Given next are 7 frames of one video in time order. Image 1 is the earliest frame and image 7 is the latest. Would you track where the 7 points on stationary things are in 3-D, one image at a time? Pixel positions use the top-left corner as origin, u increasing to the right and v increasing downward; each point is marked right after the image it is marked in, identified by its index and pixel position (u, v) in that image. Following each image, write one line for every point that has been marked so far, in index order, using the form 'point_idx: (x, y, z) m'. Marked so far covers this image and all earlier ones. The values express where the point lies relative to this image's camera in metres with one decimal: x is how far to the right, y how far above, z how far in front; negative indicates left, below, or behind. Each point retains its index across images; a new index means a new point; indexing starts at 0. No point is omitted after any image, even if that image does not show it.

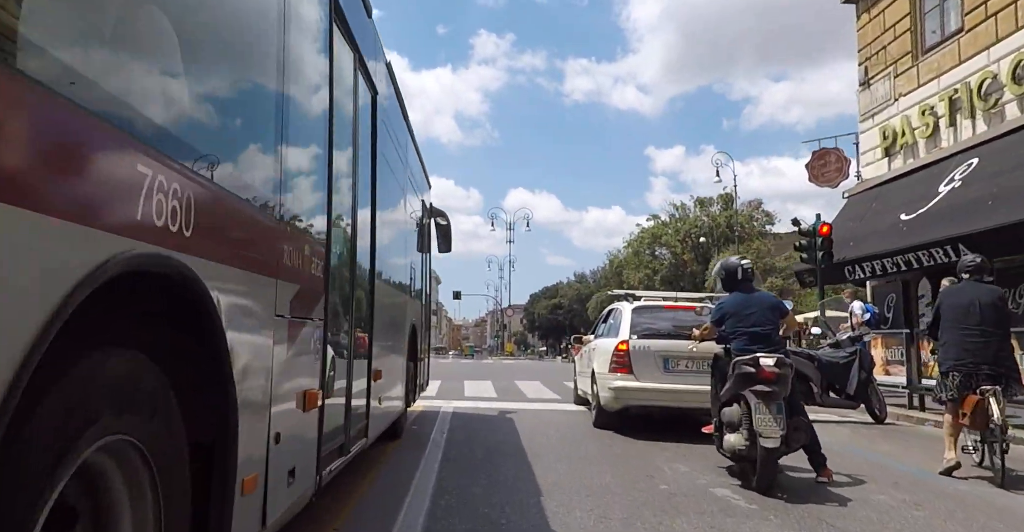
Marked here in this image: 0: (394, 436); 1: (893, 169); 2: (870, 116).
0: (-1.4, -2.1, +9.7) m
1: (+8.8, +2.3, +18.2) m
2: (+8.8, +3.7, +19.4) m
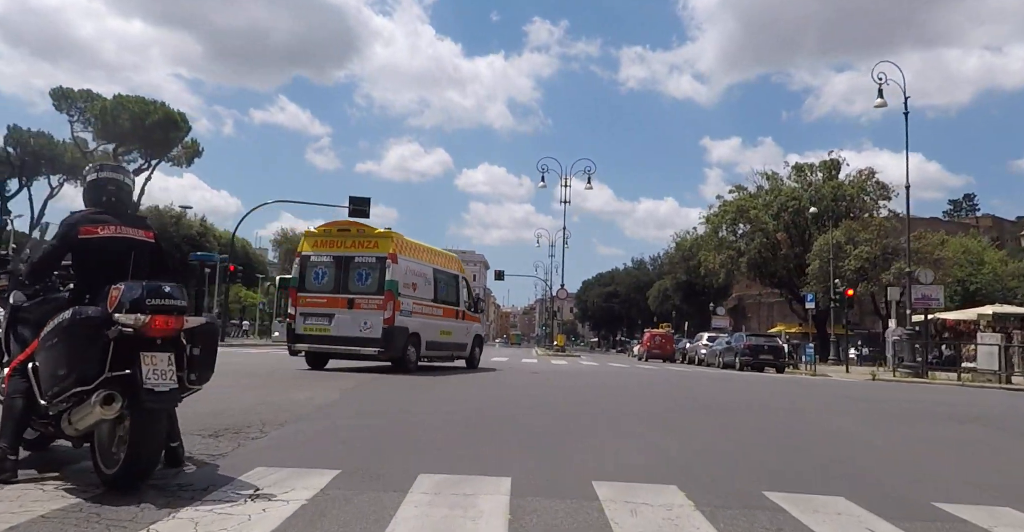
0: (-1.5, -0.8, -4.5) m
1: (+9.4, +3.3, +3.3) m
2: (+9.5, +4.8, +4.4) m
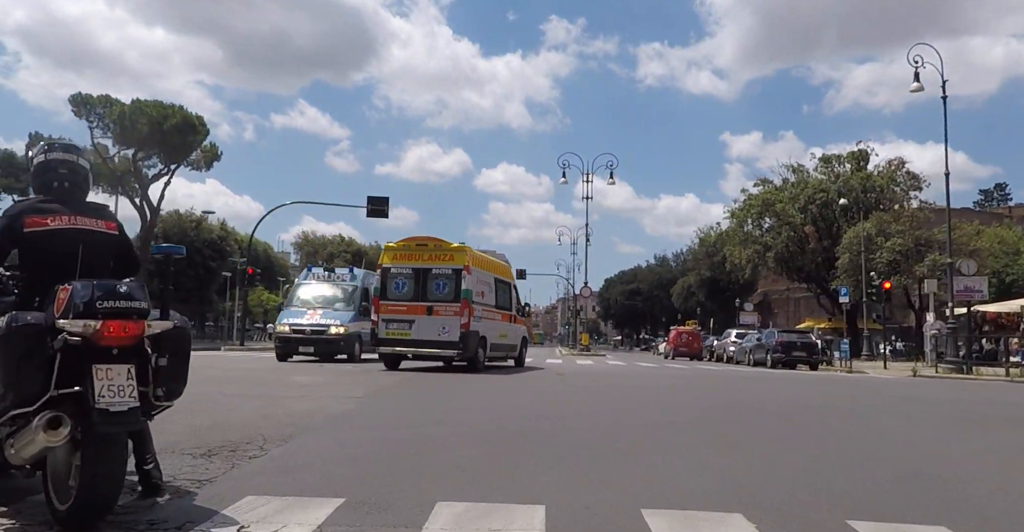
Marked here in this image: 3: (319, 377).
0: (-1.6, -0.8, -5.4) m
1: (+9.5, +3.5, +2.1) m
2: (+9.6, +5.0, +3.2) m
3: (-4.1, -2.3, +16.6) m
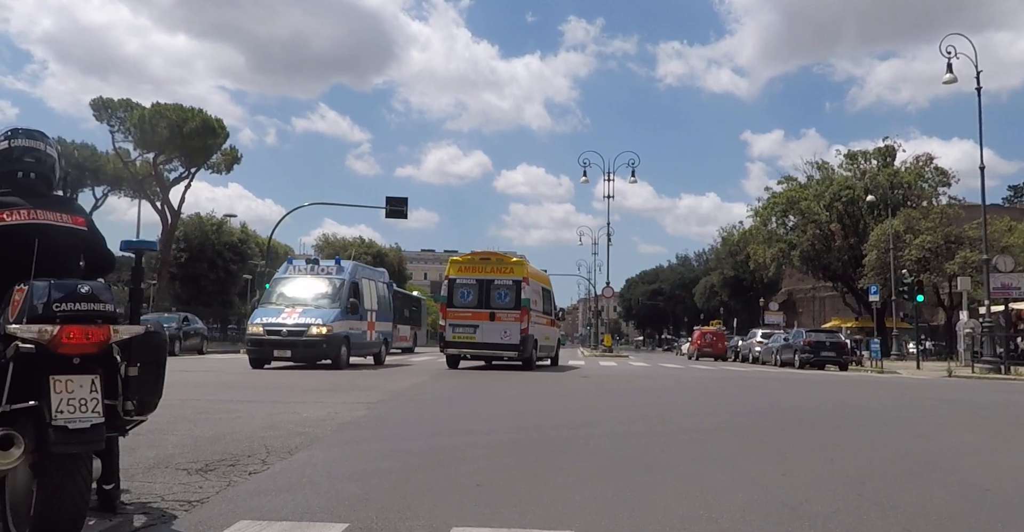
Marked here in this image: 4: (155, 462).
0: (-1.7, -0.8, -6.0) m
1: (+9.5, +3.6, +1.3) m
2: (+9.6, +5.1, +2.4) m
3: (-3.6, -2.3, +16.1) m
4: (-2.7, -1.5, +6.0) m
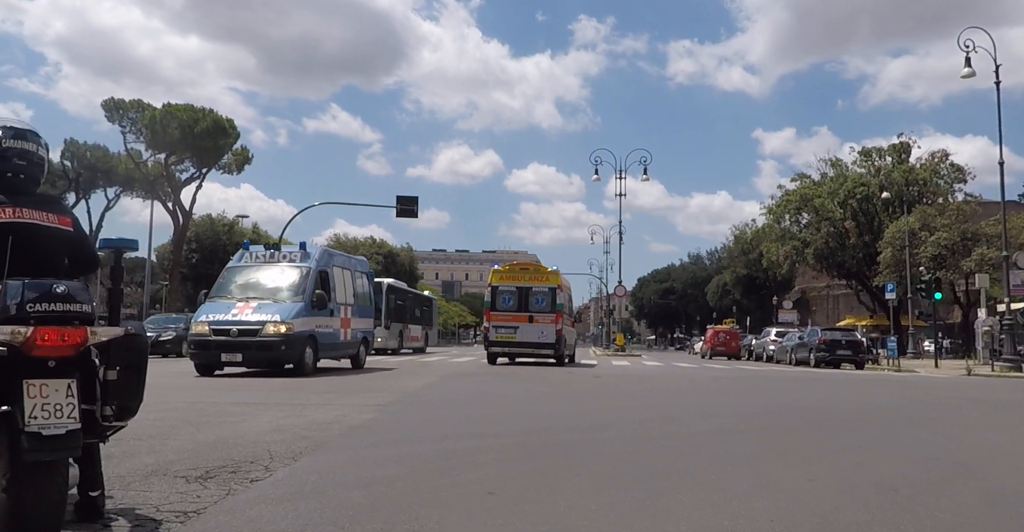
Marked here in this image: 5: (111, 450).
0: (-1.8, -0.8, -6.2) m
1: (+9.5, +3.7, +0.8) m
2: (+9.6, +5.2, +2.0) m
3: (-3.4, -2.3, +15.9) m
4: (-2.6, -1.5, +5.7) m
5: (-3.2, -1.5, +6.3) m
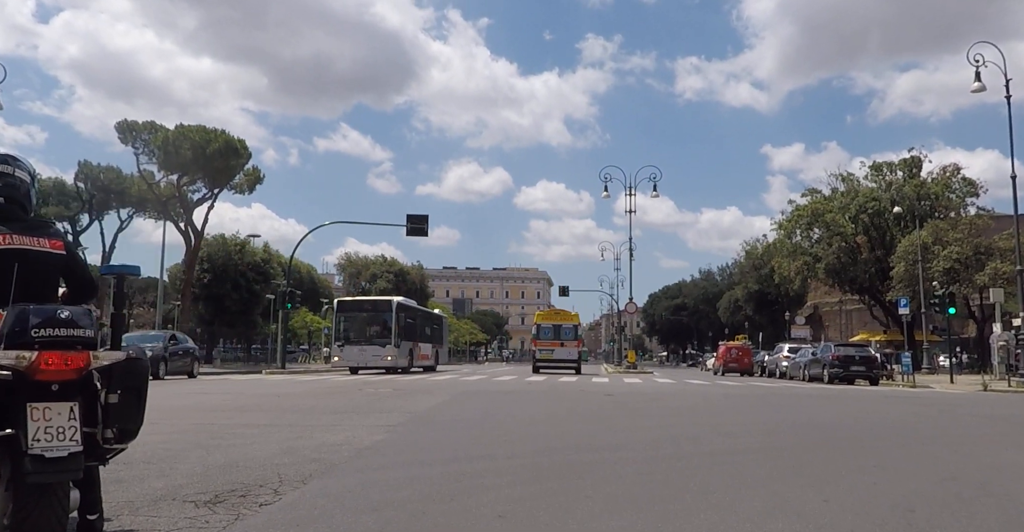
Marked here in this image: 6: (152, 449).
0: (-1.9, -0.7, -6.2) m
1: (+9.5, +3.7, +0.8) m
2: (+9.6, +5.2, +1.9) m
3: (-3.1, -2.7, +15.9) m
4: (-2.5, -1.6, +5.7) m
5: (-3.2, -1.7, +6.3) m
6: (-3.5, -1.8, +7.7) m
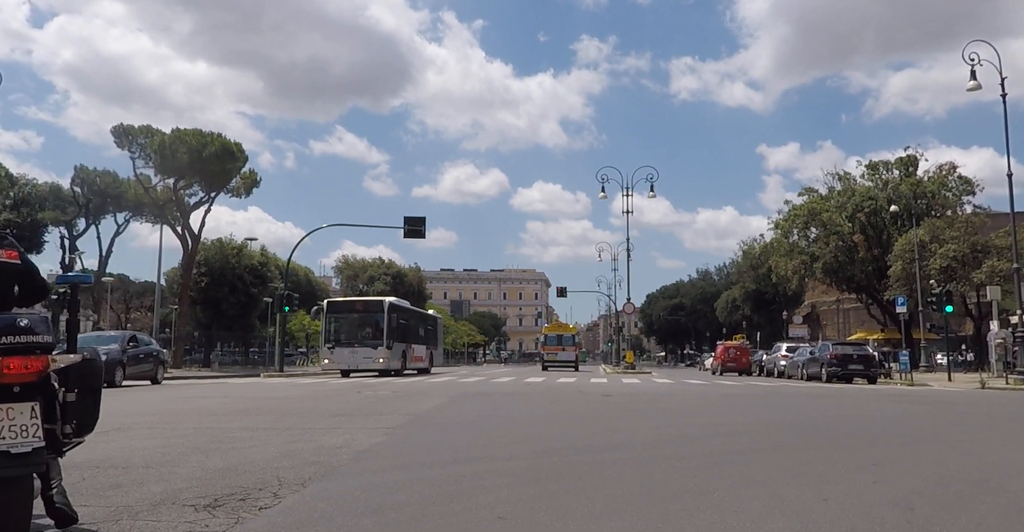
0: (-1.8, -0.7, -6.2) m
1: (+9.4, +3.8, +0.8) m
2: (+9.6, +5.2, +2.0) m
3: (-3.2, -2.7, +15.9) m
4: (-2.5, -1.7, +5.7) m
5: (-3.2, -1.7, +6.3) m
6: (-3.5, -1.8, +7.6) m
